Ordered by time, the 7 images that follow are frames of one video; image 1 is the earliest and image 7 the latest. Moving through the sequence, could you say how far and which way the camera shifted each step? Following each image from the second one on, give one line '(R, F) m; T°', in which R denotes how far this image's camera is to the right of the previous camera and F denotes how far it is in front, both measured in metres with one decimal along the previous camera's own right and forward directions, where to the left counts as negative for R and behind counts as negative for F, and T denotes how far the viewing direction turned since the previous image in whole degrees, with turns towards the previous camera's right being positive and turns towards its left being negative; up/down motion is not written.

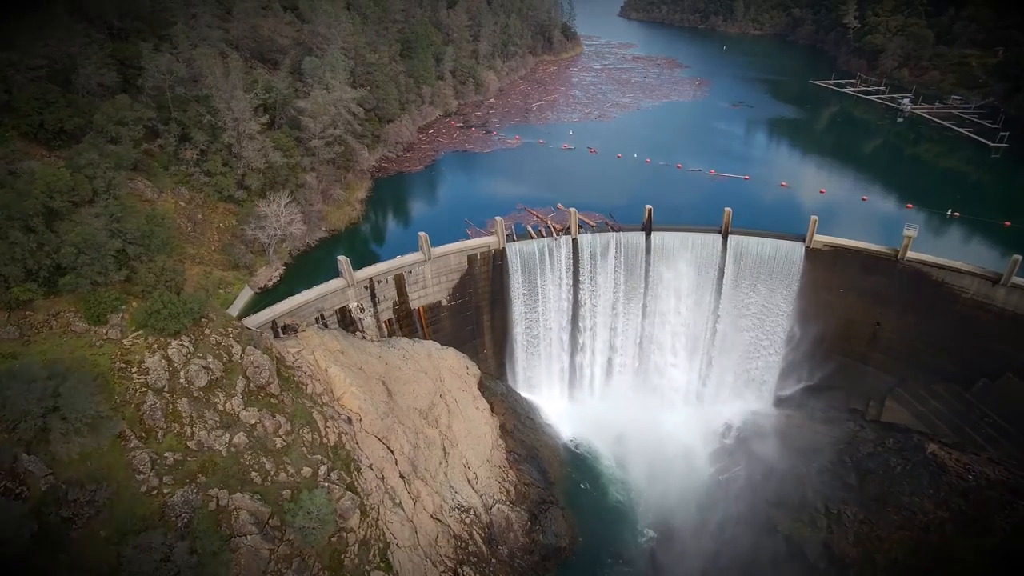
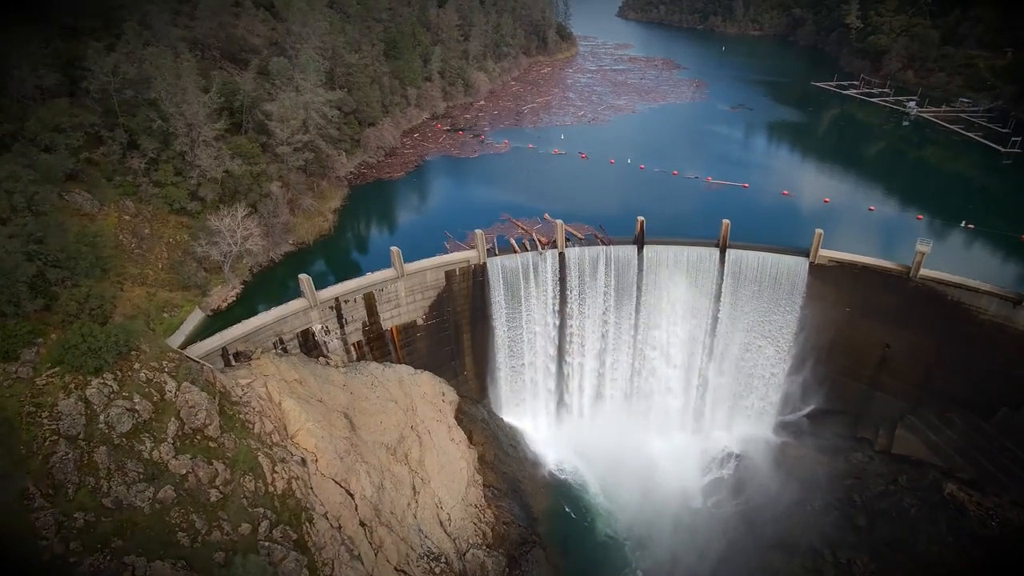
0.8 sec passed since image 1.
(+1.1, +2.5) m; 0°
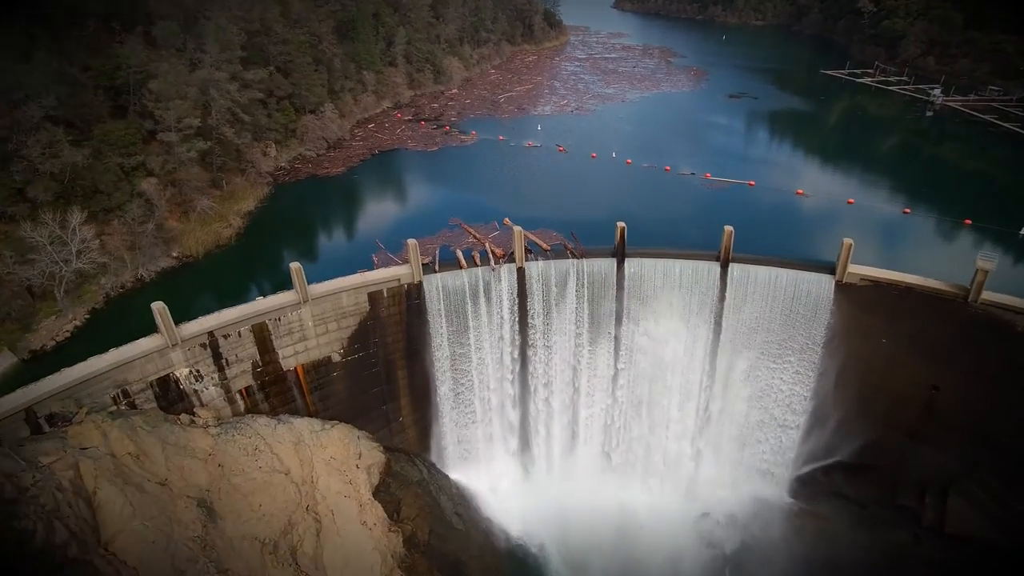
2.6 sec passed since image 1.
(+2.8, +6.8) m; 0°
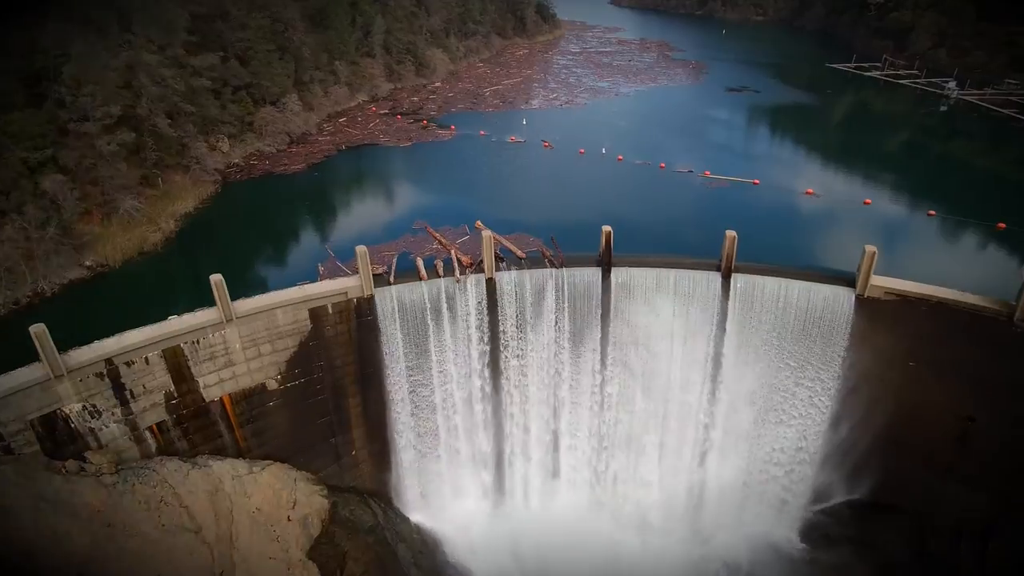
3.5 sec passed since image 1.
(+1.4, +3.4) m; 0°
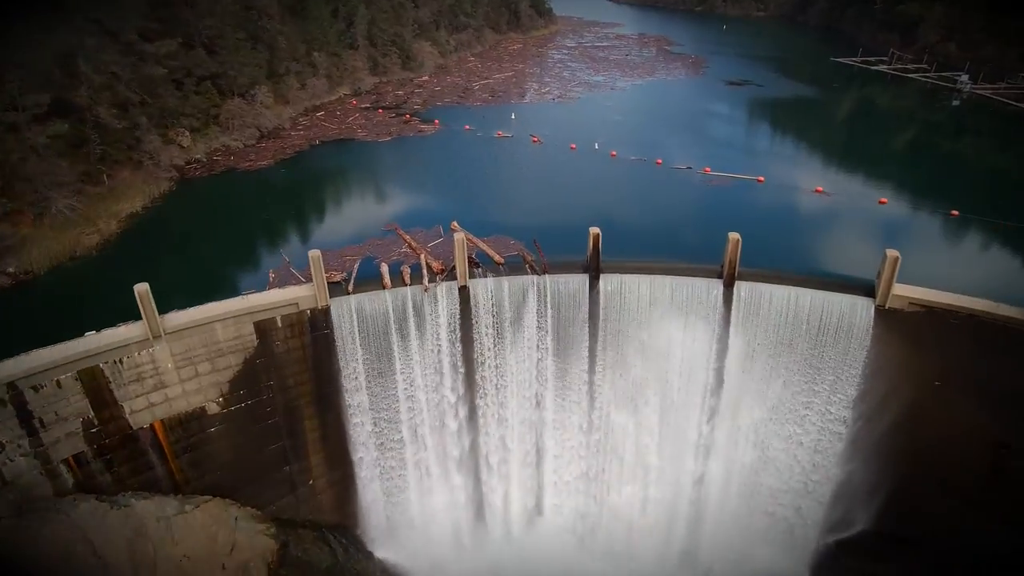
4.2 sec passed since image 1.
(+0.9, +2.4) m; 0°
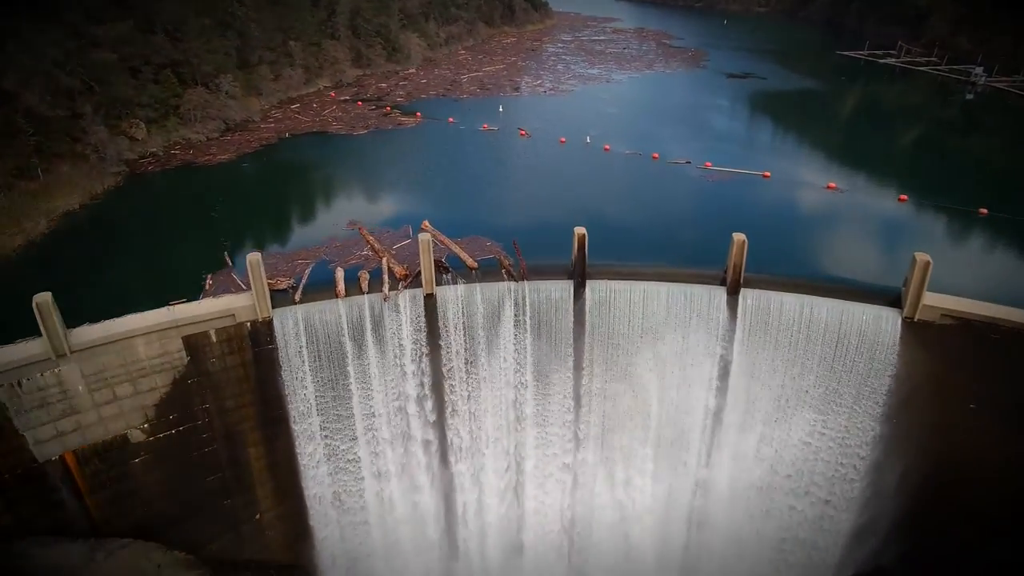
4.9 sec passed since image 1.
(+0.9, +2.4) m; 0°
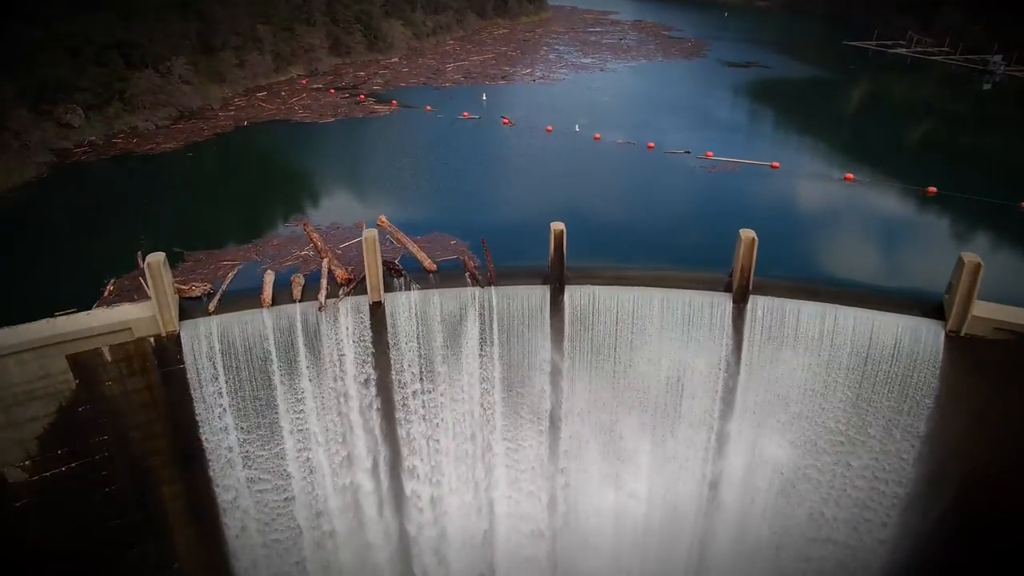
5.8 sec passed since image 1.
(+1.0, +2.8) m; 0°
